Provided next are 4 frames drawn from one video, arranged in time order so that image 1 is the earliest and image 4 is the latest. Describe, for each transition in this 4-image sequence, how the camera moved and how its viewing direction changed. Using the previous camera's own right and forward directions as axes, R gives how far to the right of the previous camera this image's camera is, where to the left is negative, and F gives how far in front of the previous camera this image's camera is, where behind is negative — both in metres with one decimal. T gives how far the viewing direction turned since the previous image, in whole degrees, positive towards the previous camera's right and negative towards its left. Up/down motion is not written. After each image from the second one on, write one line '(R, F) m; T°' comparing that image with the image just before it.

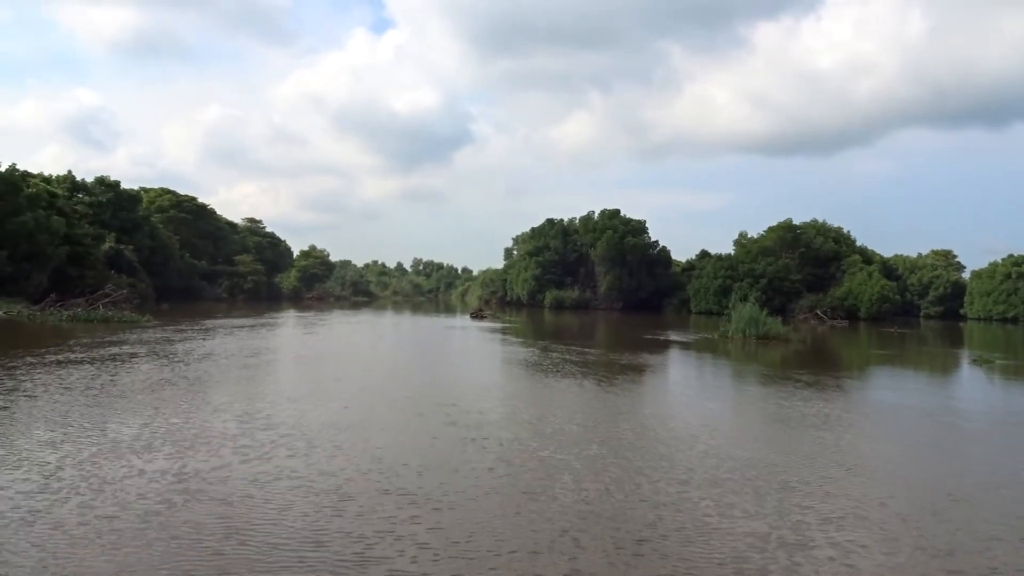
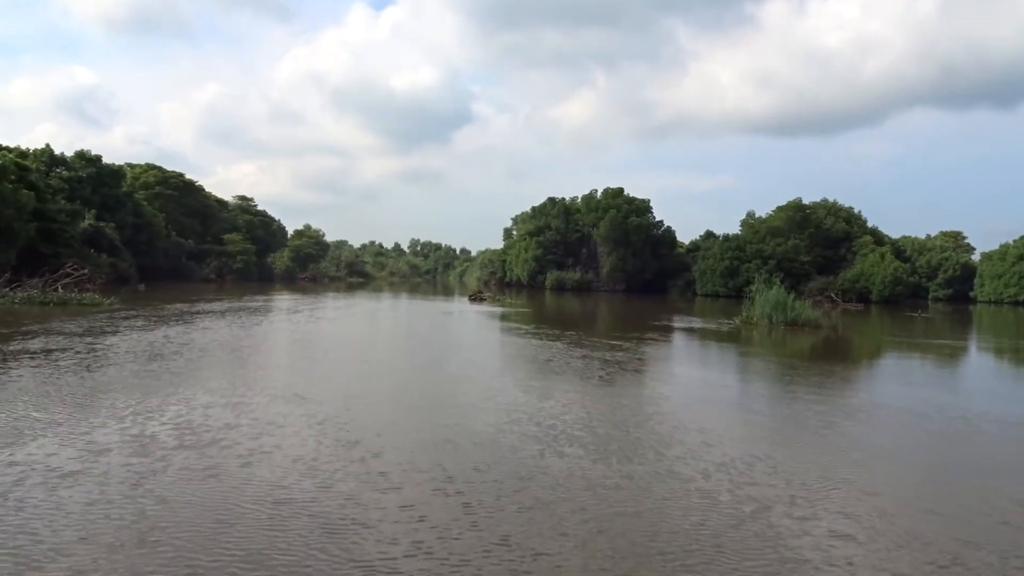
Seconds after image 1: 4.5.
(-0.1, +1.3) m; 0°
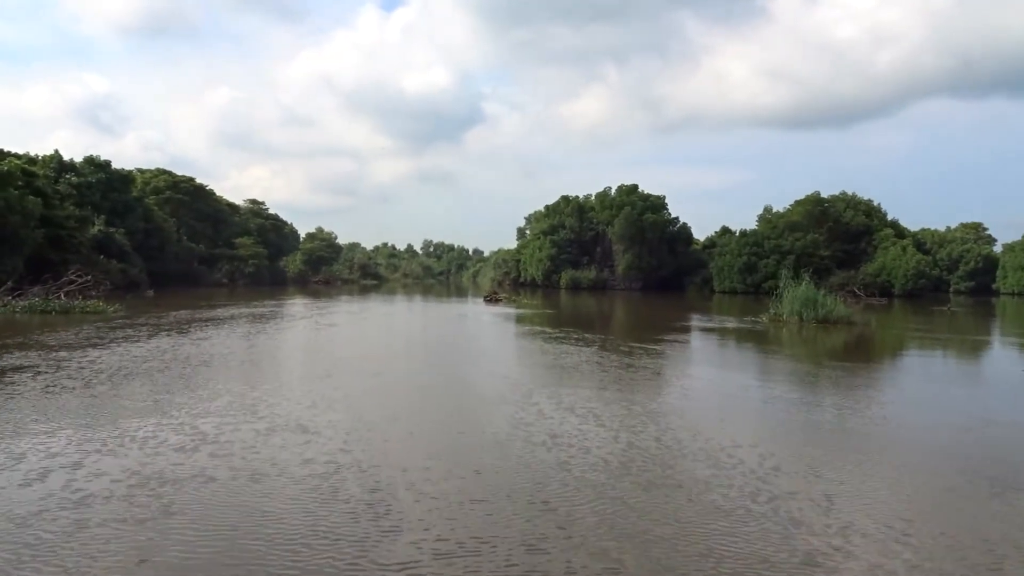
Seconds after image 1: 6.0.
(-0.1, +0.5) m; -1°
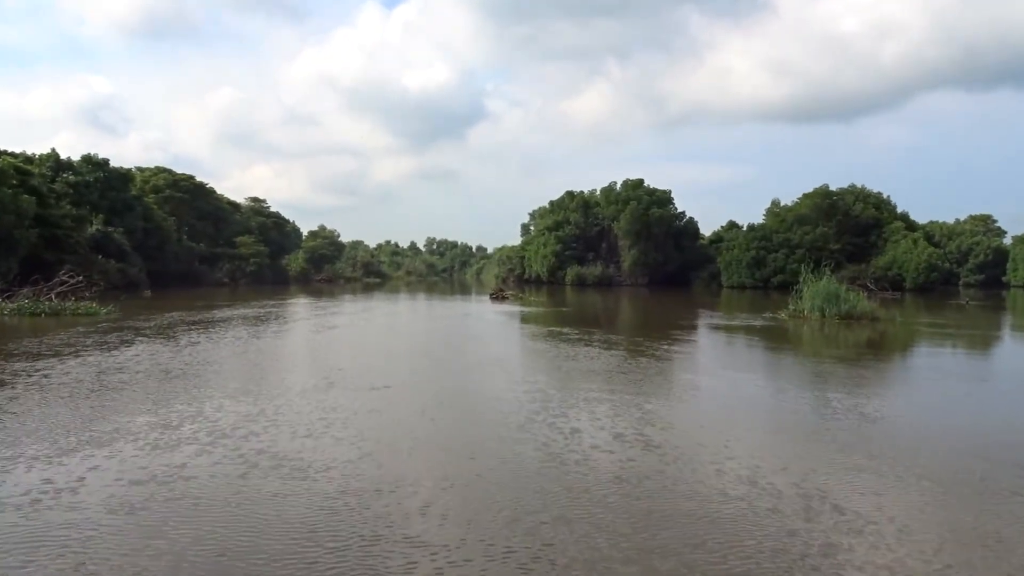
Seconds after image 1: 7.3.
(-0.1, +0.5) m; 0°
